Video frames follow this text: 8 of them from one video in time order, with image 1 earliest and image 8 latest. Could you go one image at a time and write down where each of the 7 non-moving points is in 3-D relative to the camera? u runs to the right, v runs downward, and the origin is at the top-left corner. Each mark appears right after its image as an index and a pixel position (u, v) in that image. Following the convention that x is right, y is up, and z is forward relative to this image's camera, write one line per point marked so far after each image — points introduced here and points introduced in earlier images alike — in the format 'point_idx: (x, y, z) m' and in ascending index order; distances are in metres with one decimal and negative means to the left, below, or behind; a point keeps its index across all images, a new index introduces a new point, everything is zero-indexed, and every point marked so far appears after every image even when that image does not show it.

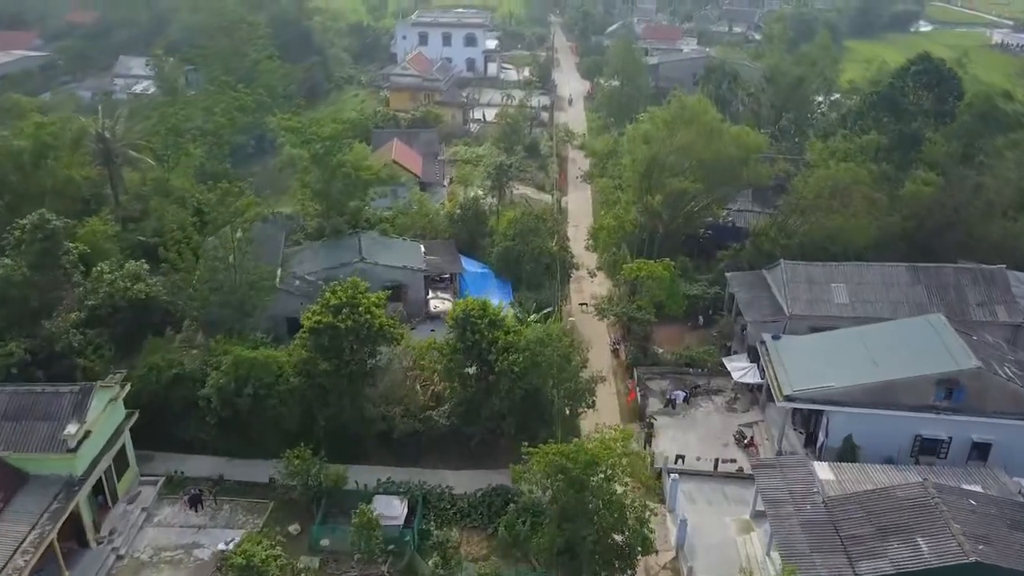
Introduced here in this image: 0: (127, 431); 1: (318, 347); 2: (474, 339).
0: (-6.8, -2.5, +15.8) m
1: (-3.7, -1.2, +17.1) m
2: (-0.7, -1.0, +16.7) m
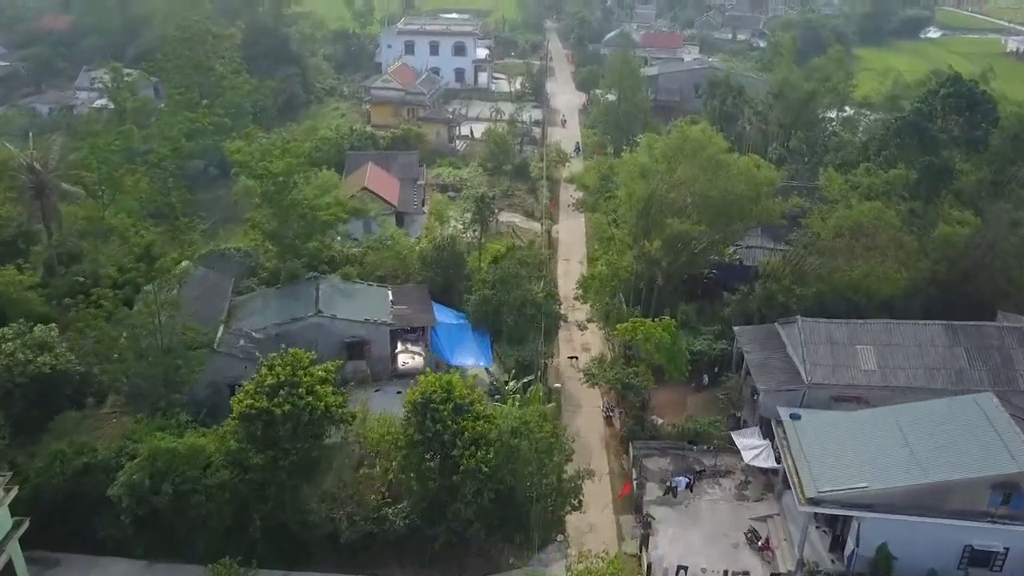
0: (-7.3, -3.8, +13.1) m
1: (-4.2, -2.4, +14.3) m
2: (-1.2, -2.2, +13.9) m
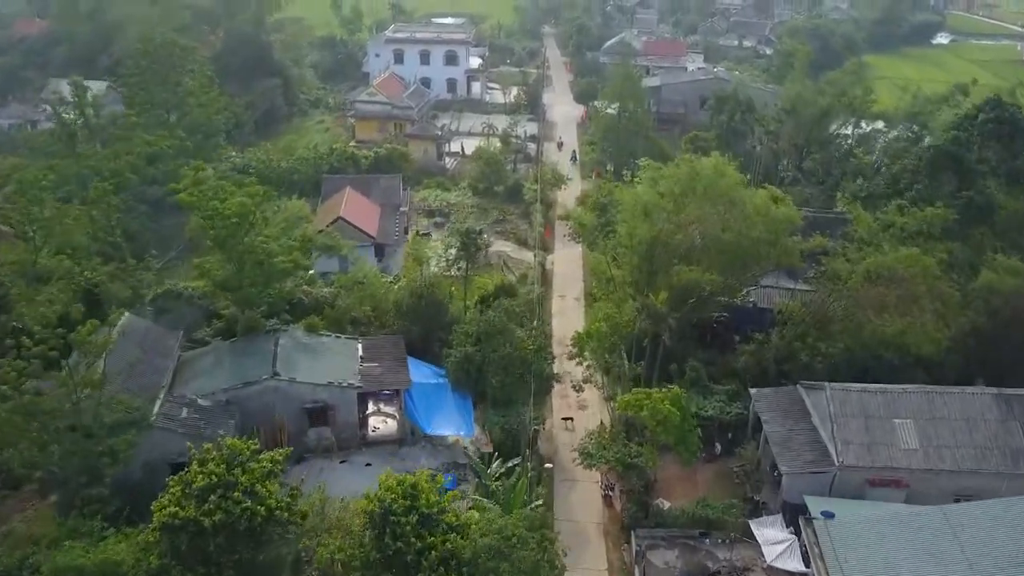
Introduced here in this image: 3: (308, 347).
0: (-7.6, -4.9, +10.6) m
1: (-4.5, -3.5, +11.8) m
2: (-1.5, -3.3, +11.5) m
3: (-4.1, -1.2, +18.1) m
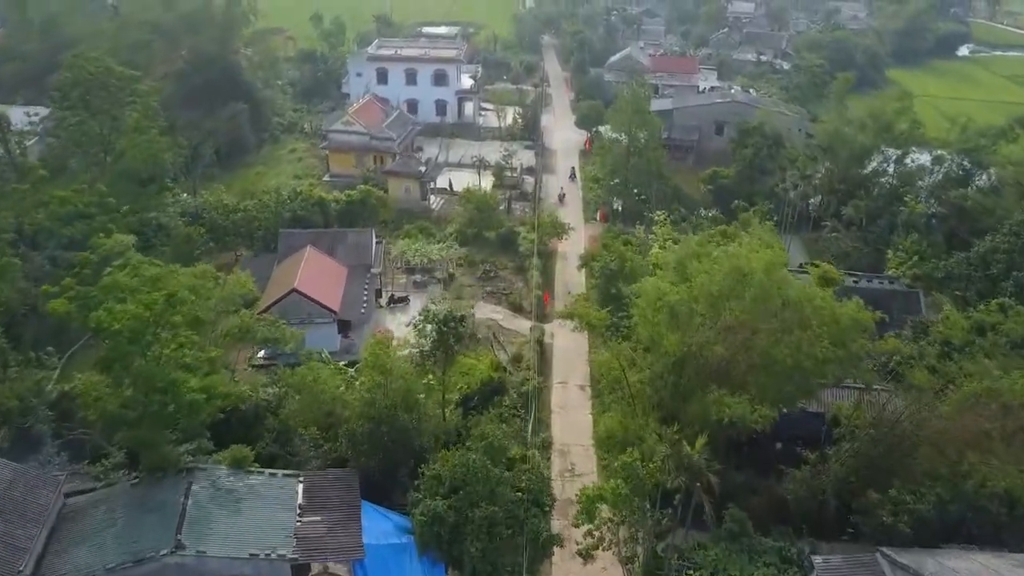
0: (-7.8, -6.9, +6.3) m
1: (-4.7, -5.5, +7.5) m
2: (-1.7, -5.3, +7.1) m
3: (-4.3, -3.2, +13.8) m
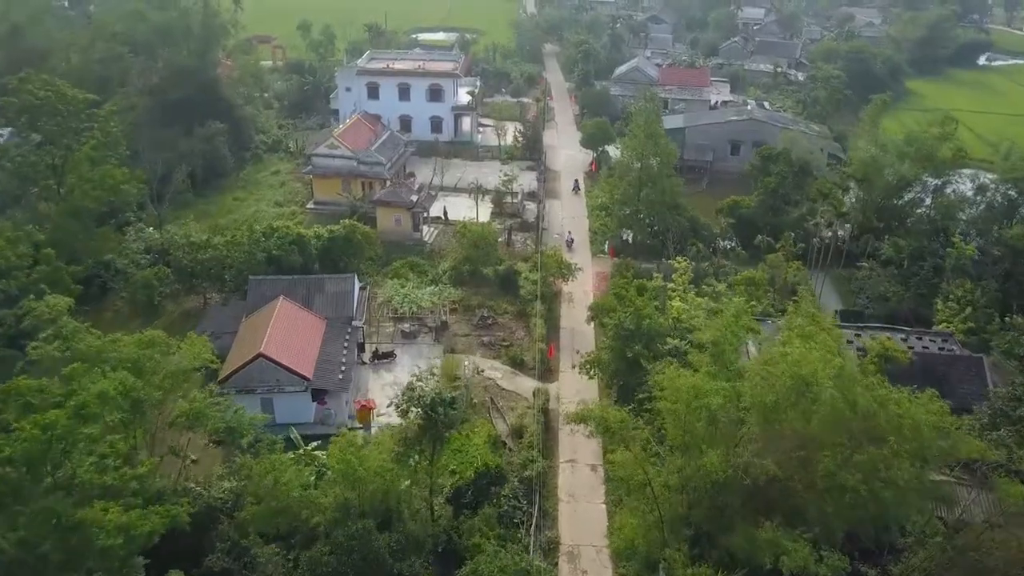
0: (-7.8, -8.1, +3.5) m
1: (-4.7, -6.8, +4.7) m
2: (-1.7, -6.6, +4.3) m
3: (-4.3, -4.5, +11.0) m
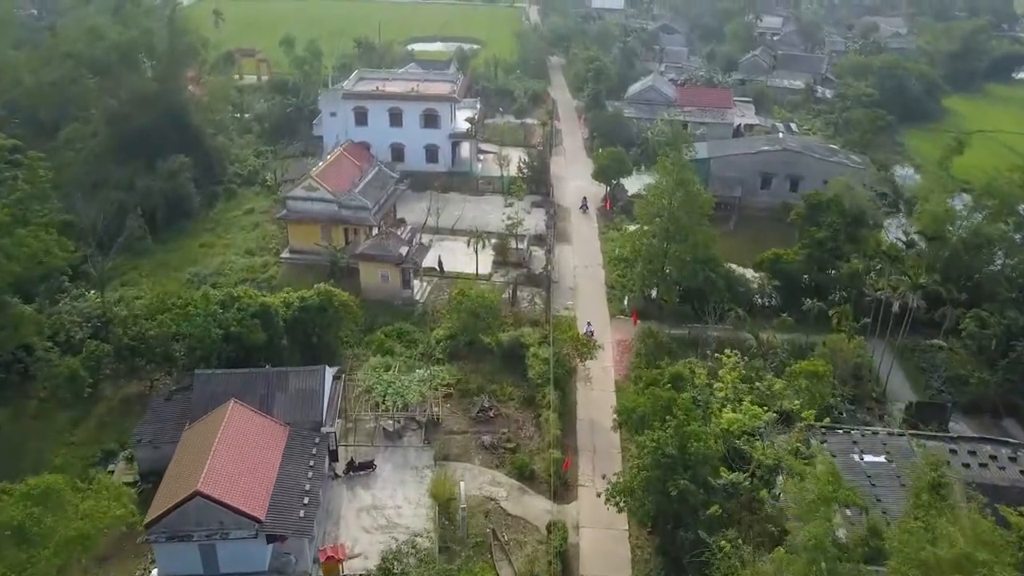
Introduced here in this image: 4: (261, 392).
0: (-7.7, -10.0, -0.5) m
1: (-4.6, -8.6, +0.7) m
2: (-1.6, -8.5, +0.3) m
3: (-4.2, -6.3, +7.0) m
4: (-4.8, -1.9, +17.1) m
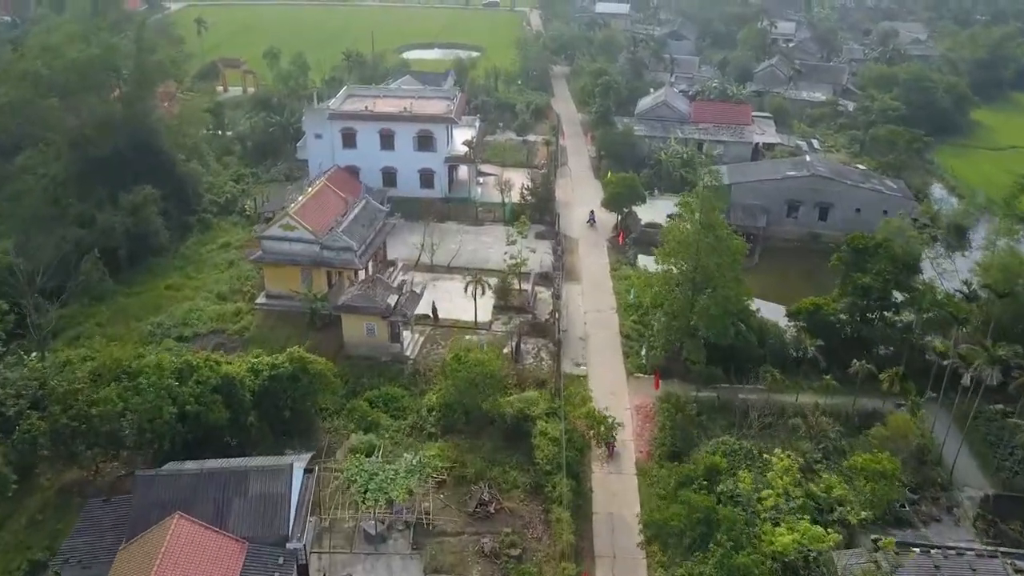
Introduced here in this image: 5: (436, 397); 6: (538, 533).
0: (-7.6, -11.3, -3.4) m
1: (-4.5, -10.0, -2.2) m
2: (-1.5, -9.8, -2.6) m
3: (-4.1, -7.7, +4.1) m
4: (-4.7, -3.3, +14.1) m
5: (-1.7, -2.5, +19.6) m
6: (+0.5, -4.4, +16.1) m
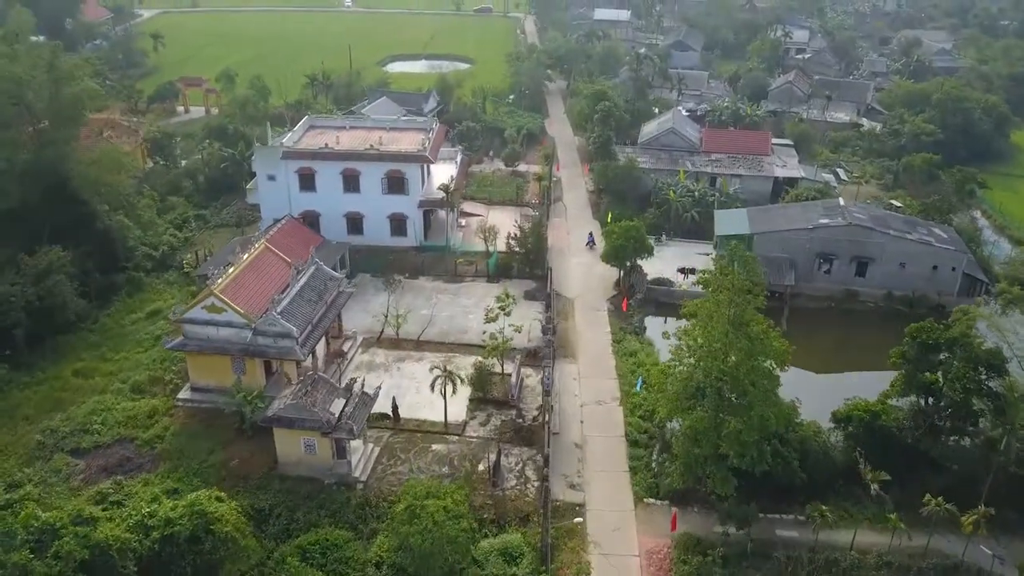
0: (-8.0, -13.4, -7.9) m
1: (-4.9, -12.1, -6.7) m
2: (-1.9, -11.9, -7.1) m
3: (-4.5, -9.7, -0.4) m
4: (-5.1, -5.3, +9.7) m
5: (-2.1, -4.5, +15.1) m
6: (0.0, -6.4, +11.6) m
